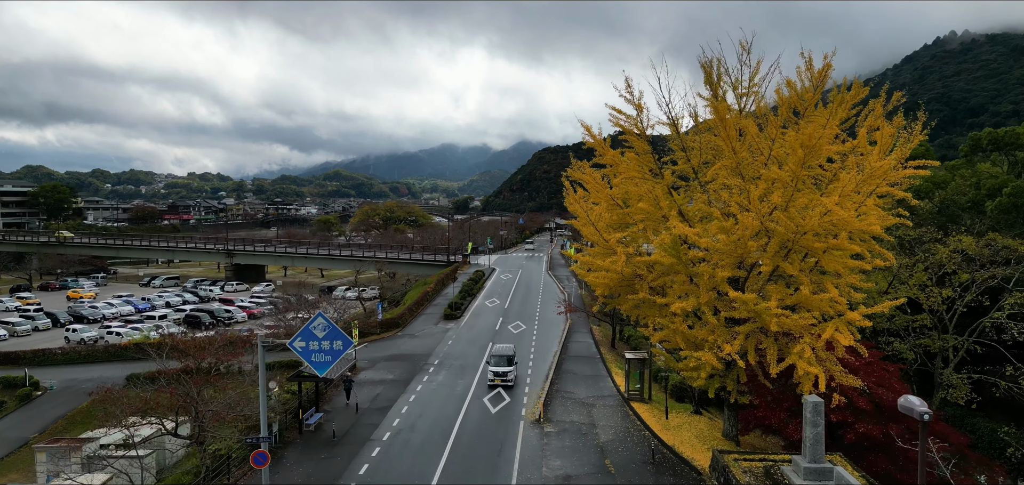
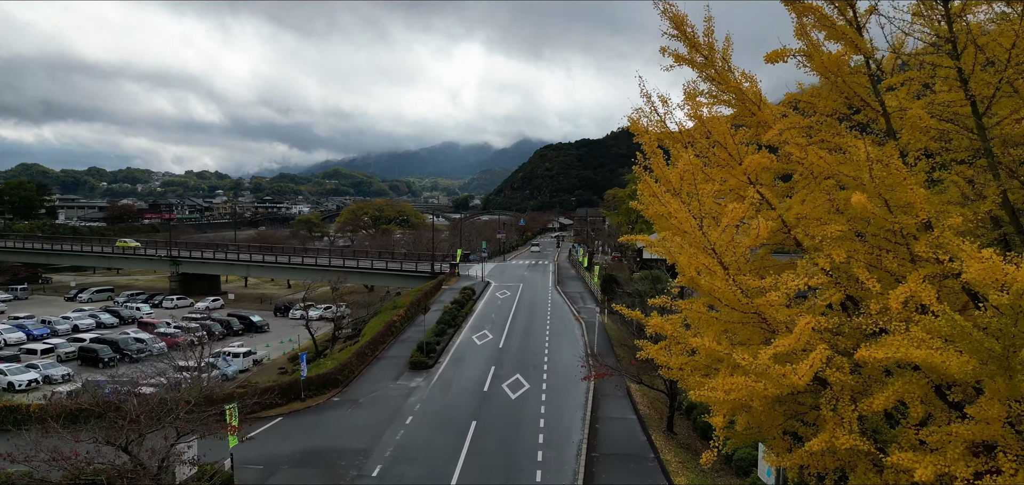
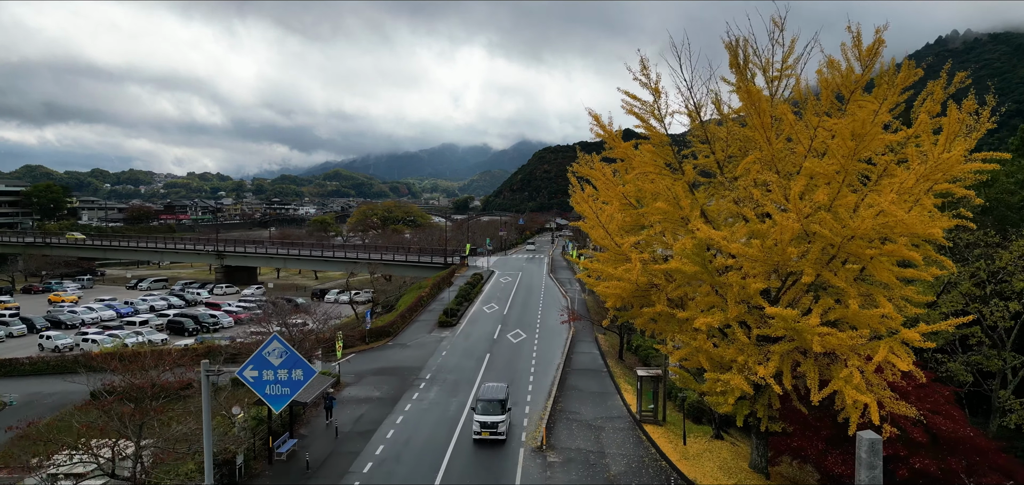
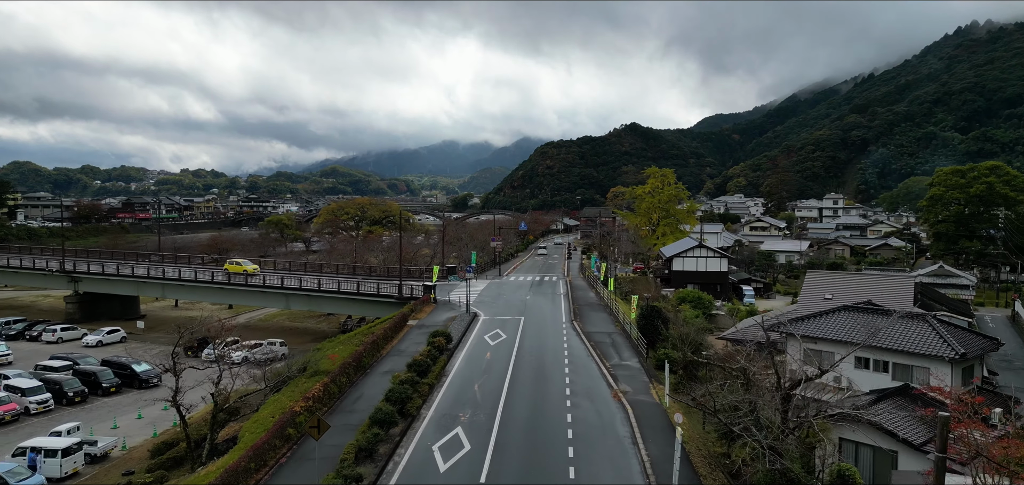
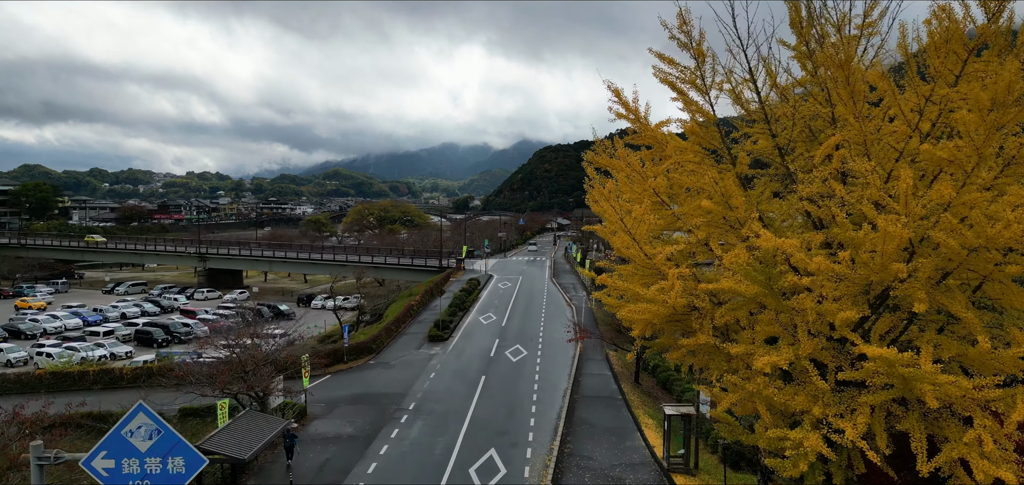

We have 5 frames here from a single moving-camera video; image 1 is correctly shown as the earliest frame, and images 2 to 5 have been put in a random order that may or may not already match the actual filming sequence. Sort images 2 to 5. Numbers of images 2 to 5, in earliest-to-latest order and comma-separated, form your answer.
3, 5, 2, 4
